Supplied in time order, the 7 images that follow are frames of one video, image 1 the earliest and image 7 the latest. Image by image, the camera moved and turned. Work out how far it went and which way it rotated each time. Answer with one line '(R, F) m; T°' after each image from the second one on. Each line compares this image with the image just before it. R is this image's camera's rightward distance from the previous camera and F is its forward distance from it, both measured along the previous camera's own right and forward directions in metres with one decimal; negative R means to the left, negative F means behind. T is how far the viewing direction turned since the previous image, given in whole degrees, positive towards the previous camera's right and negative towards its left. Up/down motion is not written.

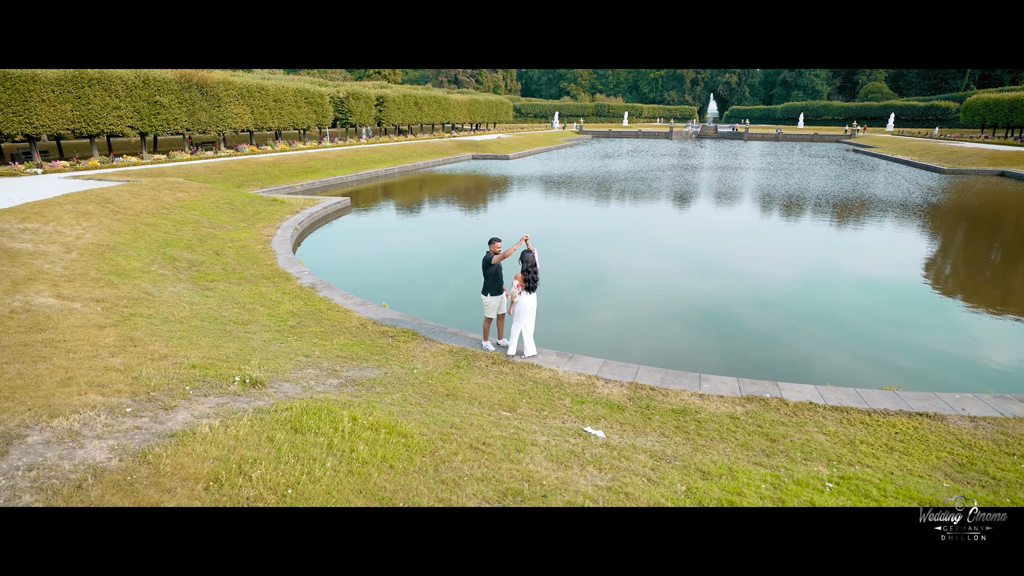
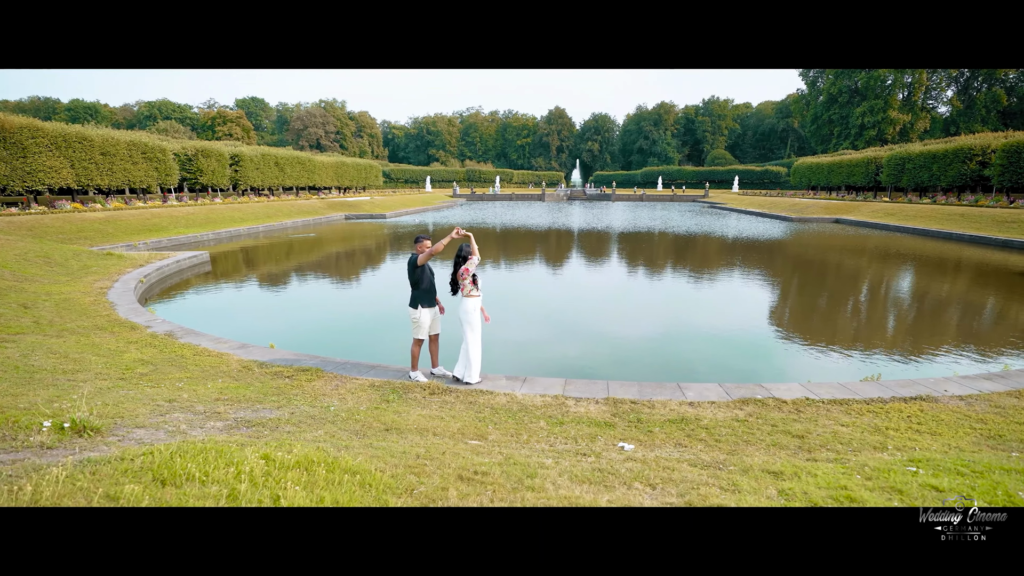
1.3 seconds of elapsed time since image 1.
(+1.3, 0.0) m; -6°
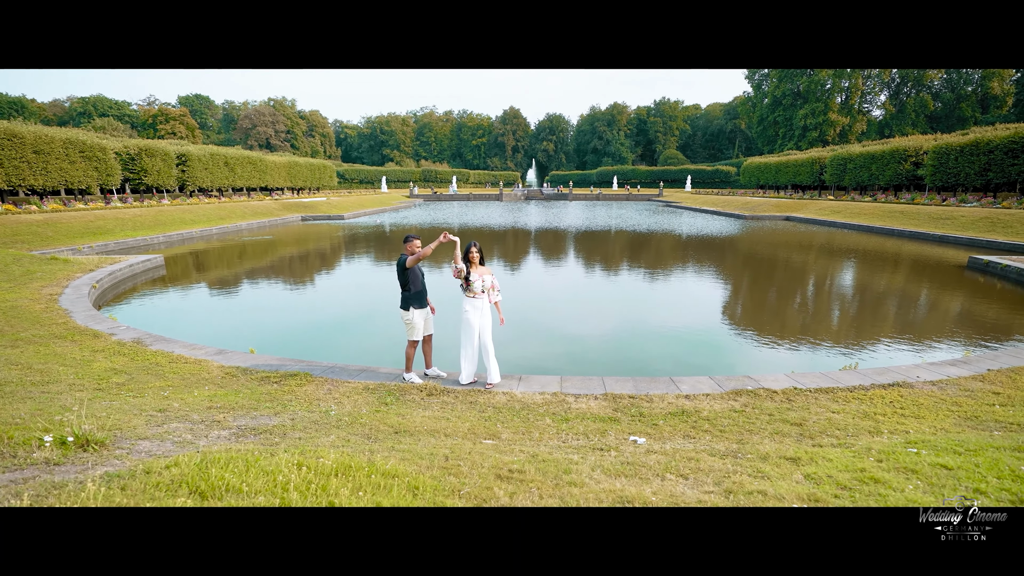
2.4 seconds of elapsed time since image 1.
(-0.3, 0.0) m; +4°
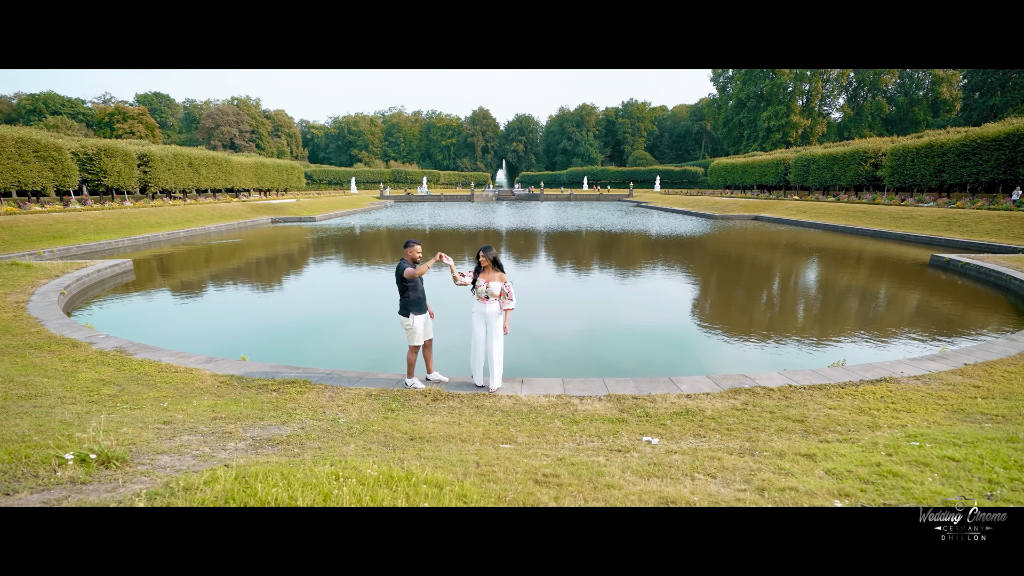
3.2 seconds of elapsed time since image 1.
(-0.3, 0.0) m; +3°
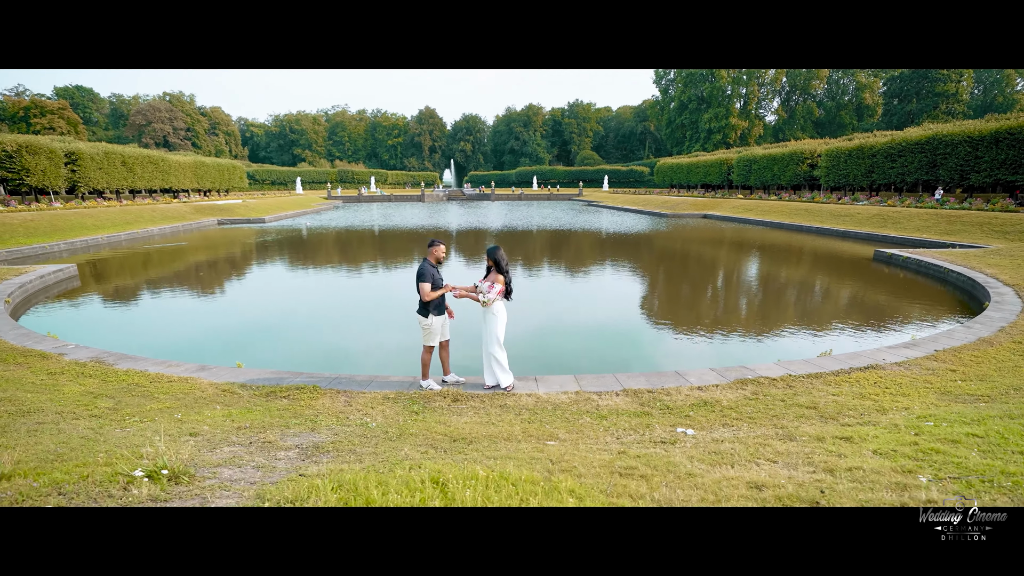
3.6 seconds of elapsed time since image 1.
(-0.6, 0.0) m; +5°
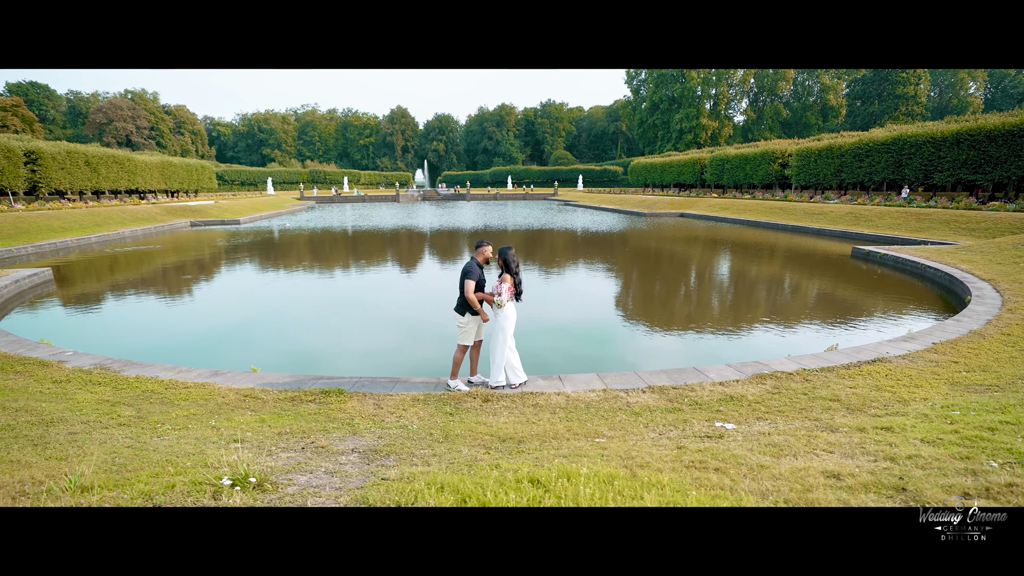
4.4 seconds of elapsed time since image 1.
(-0.5, 0.0) m; +2°
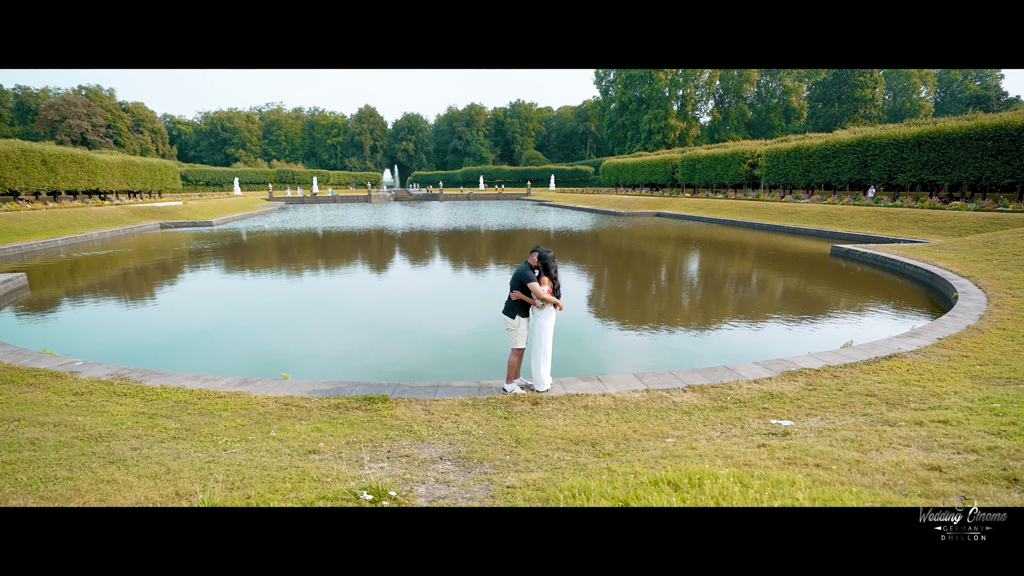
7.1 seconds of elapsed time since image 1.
(-0.7, 0.0) m; +3°
